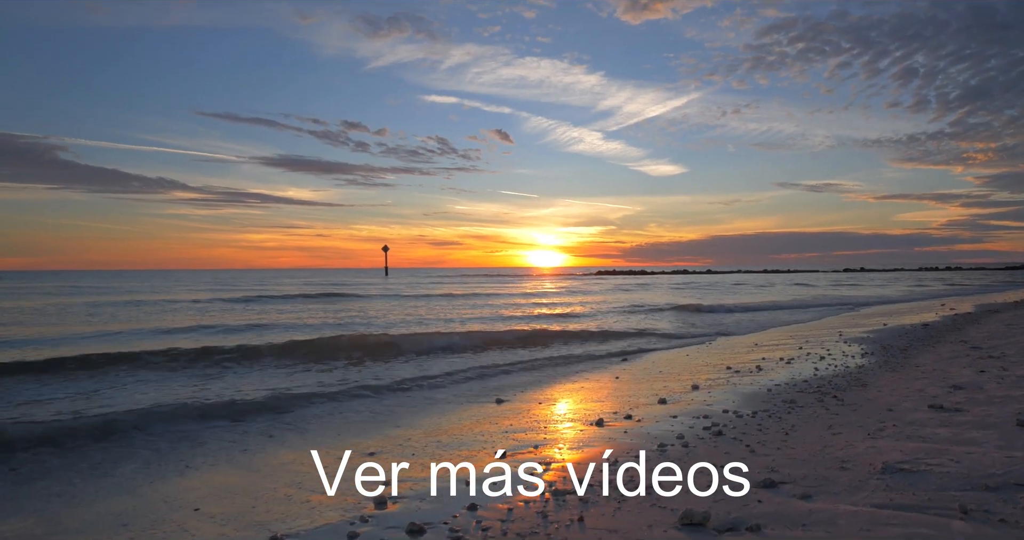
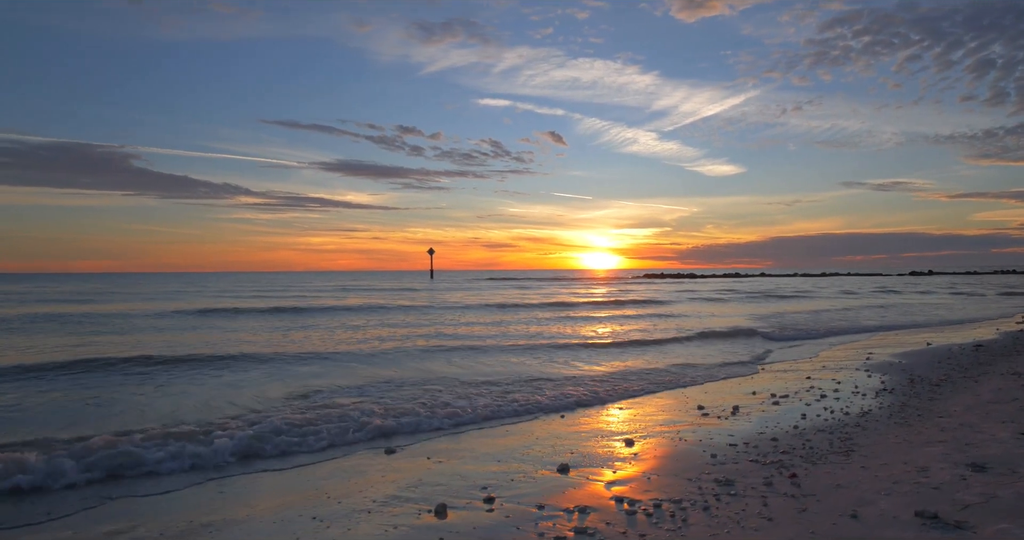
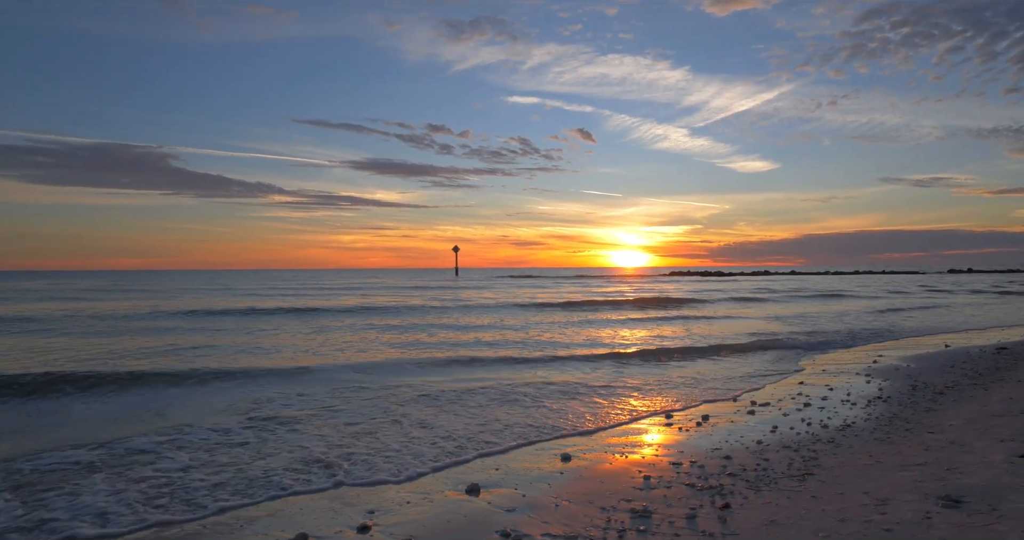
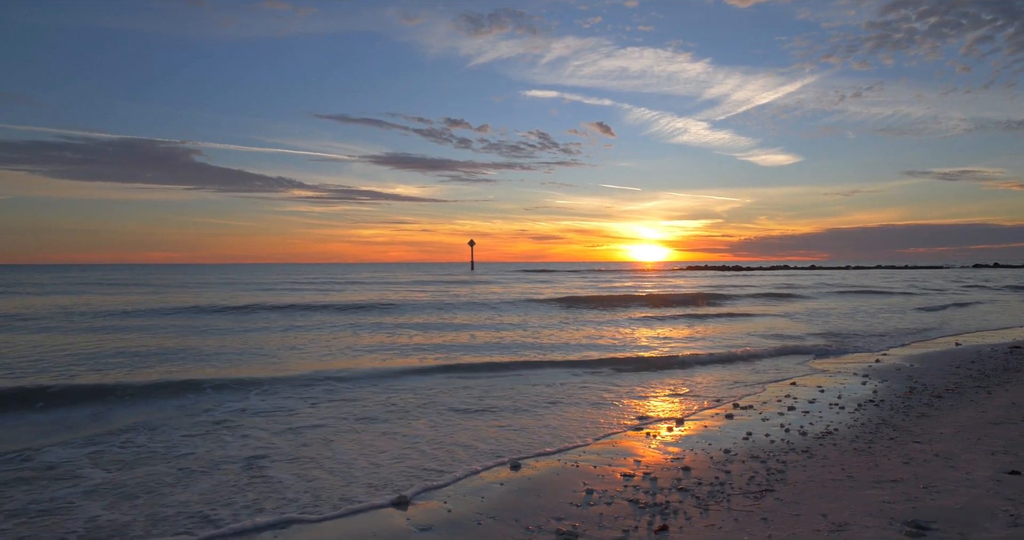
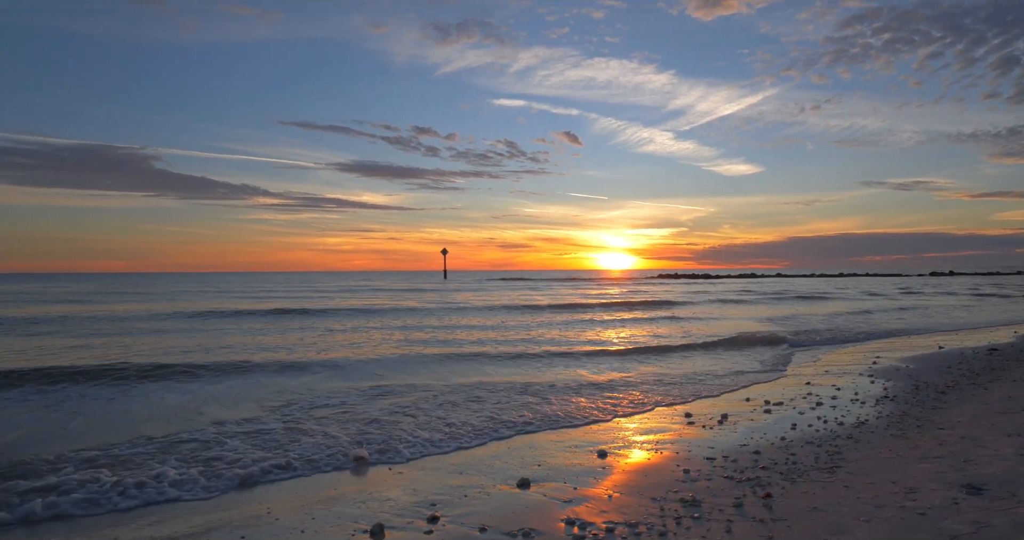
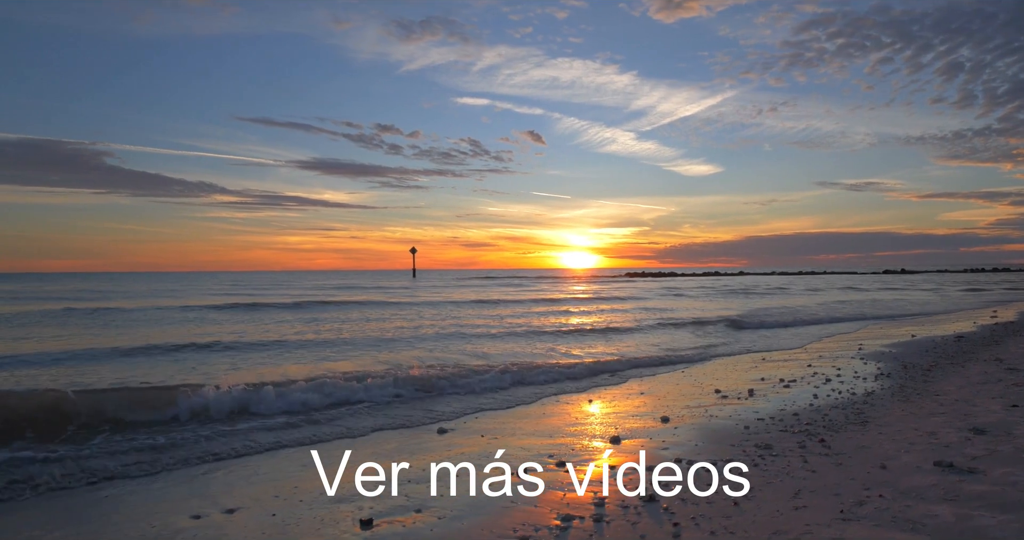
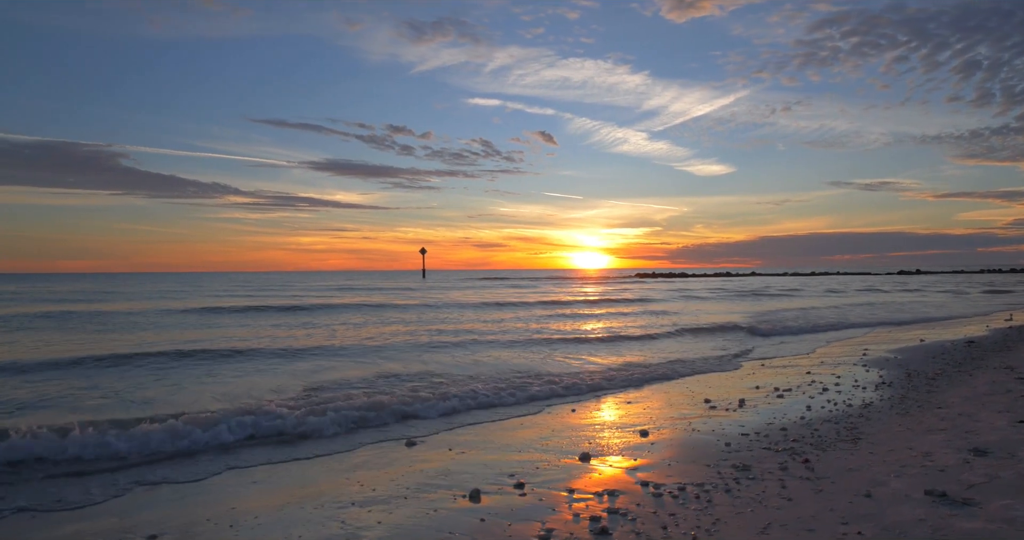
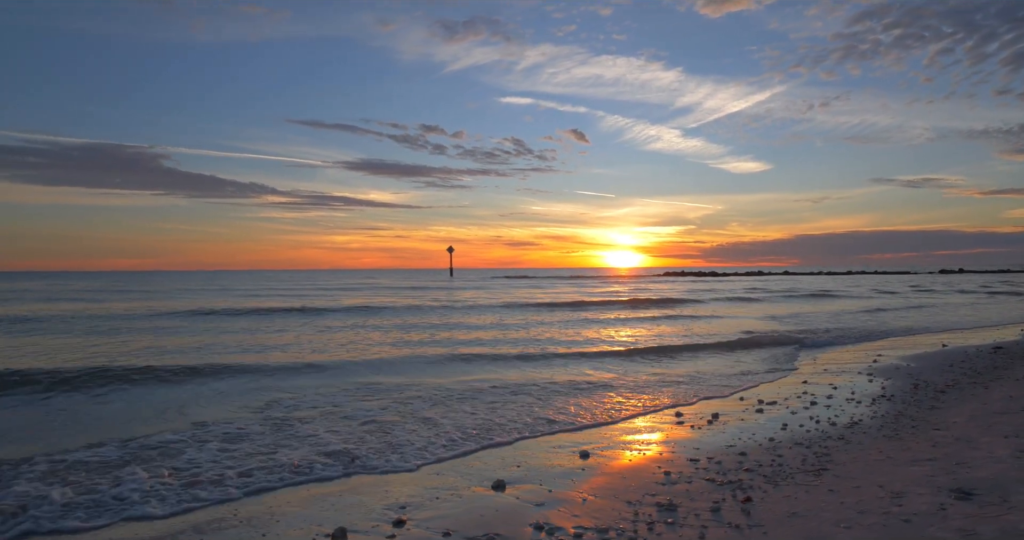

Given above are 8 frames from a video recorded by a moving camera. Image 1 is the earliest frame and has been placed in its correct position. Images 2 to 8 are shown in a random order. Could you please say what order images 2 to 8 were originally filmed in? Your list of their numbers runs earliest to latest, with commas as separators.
6, 7, 2, 5, 8, 3, 4
